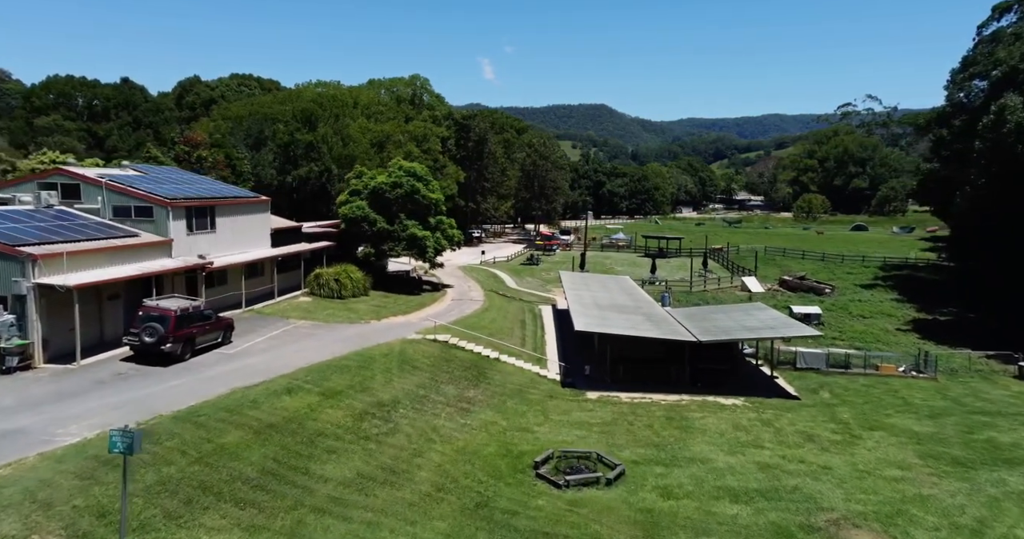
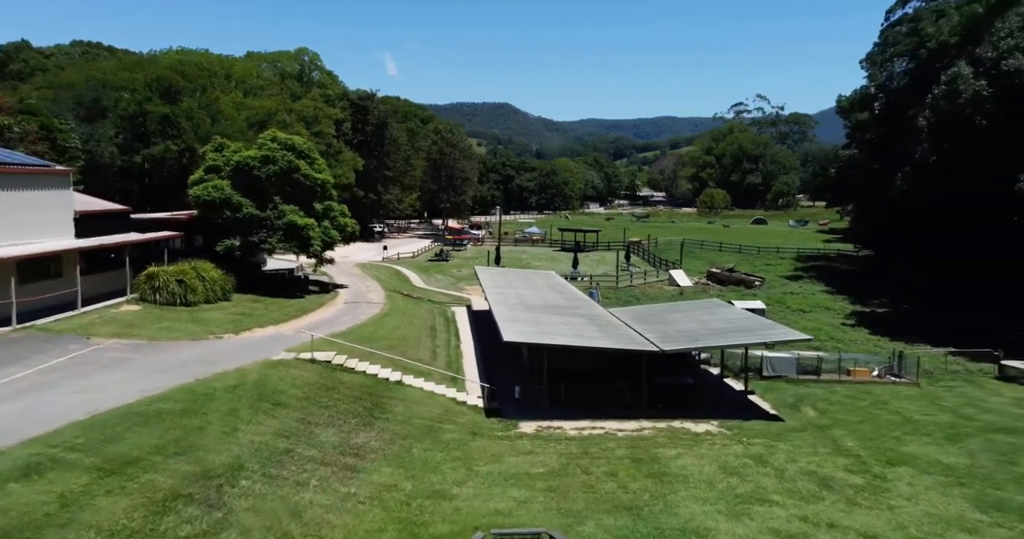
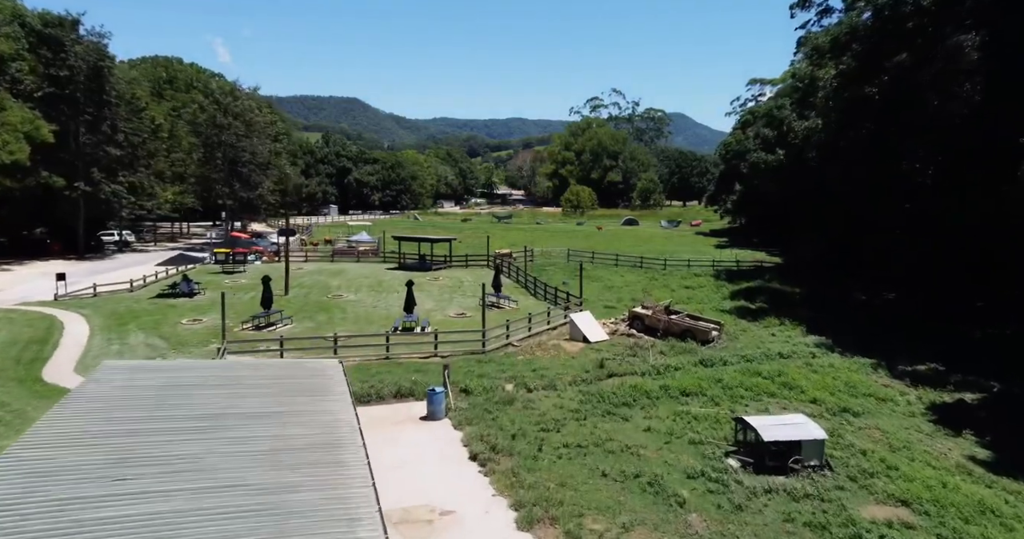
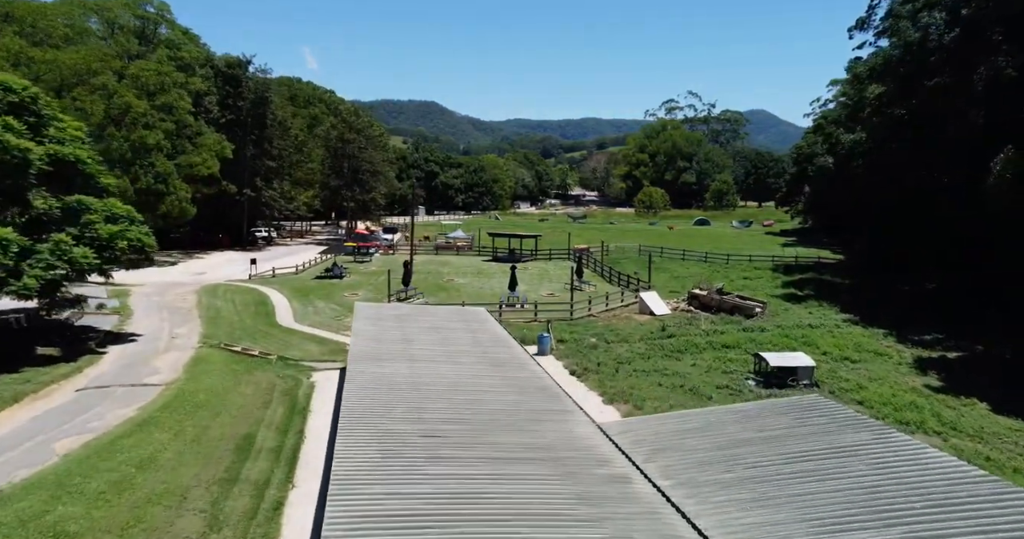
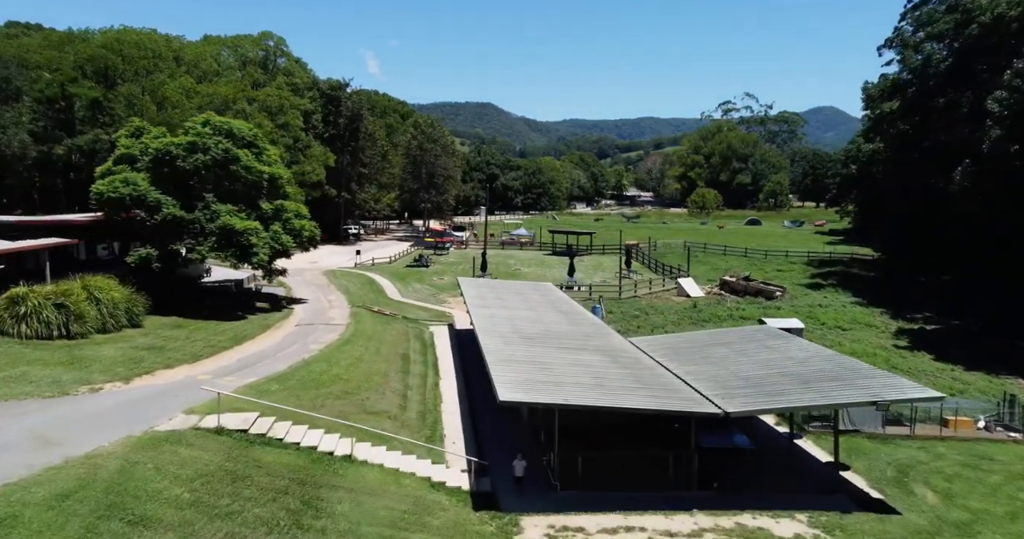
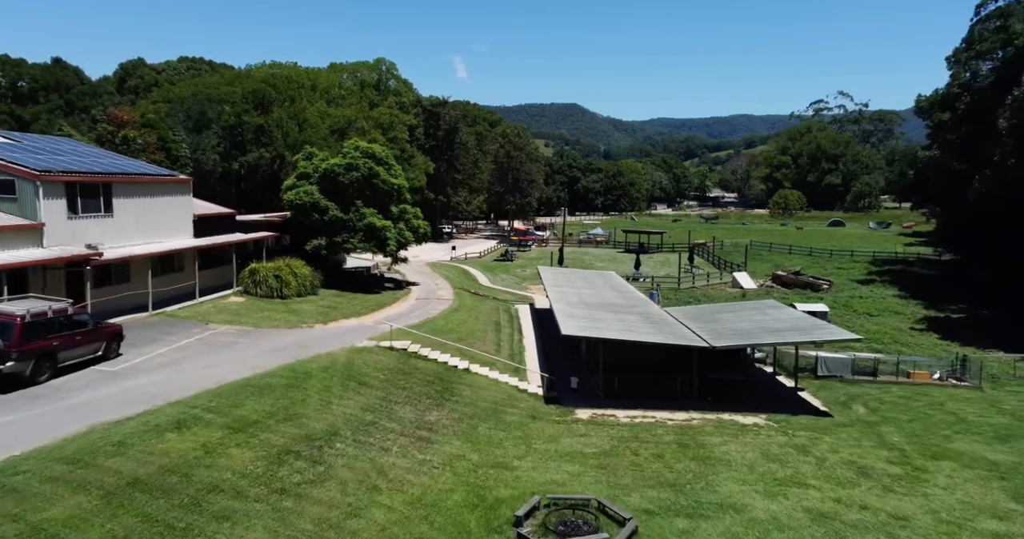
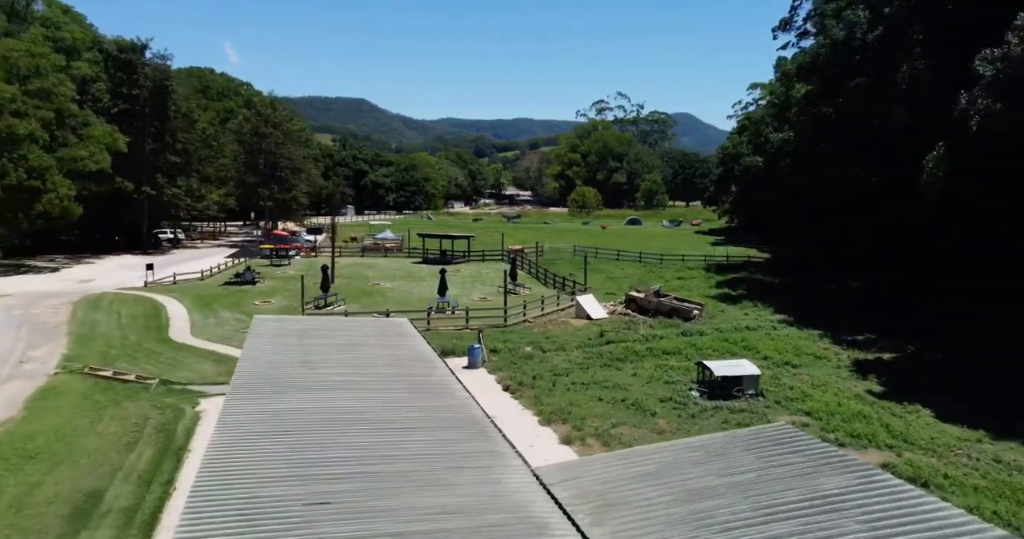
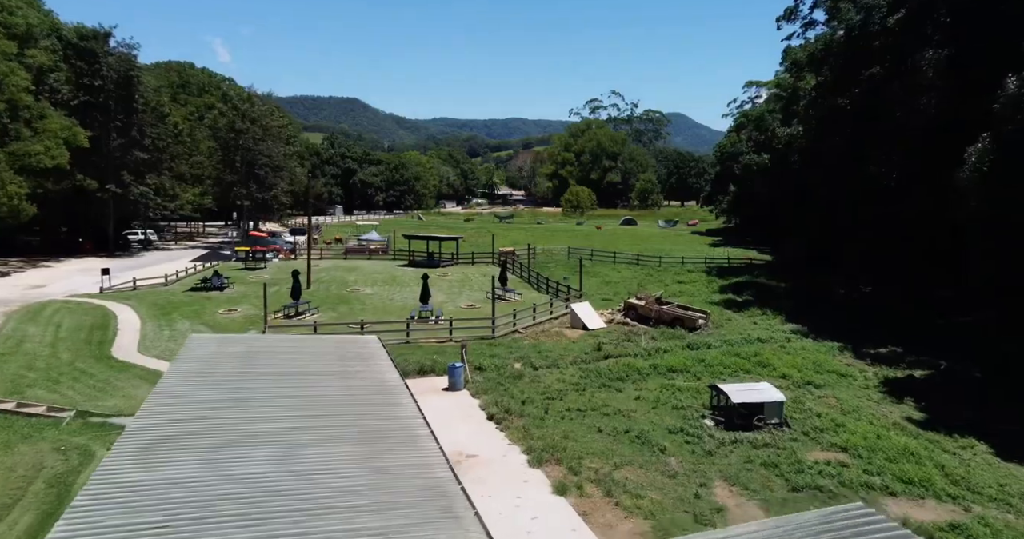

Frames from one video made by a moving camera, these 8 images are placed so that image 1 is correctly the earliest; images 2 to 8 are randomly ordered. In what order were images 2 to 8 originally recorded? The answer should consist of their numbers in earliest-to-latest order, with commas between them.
6, 2, 5, 4, 7, 8, 3
